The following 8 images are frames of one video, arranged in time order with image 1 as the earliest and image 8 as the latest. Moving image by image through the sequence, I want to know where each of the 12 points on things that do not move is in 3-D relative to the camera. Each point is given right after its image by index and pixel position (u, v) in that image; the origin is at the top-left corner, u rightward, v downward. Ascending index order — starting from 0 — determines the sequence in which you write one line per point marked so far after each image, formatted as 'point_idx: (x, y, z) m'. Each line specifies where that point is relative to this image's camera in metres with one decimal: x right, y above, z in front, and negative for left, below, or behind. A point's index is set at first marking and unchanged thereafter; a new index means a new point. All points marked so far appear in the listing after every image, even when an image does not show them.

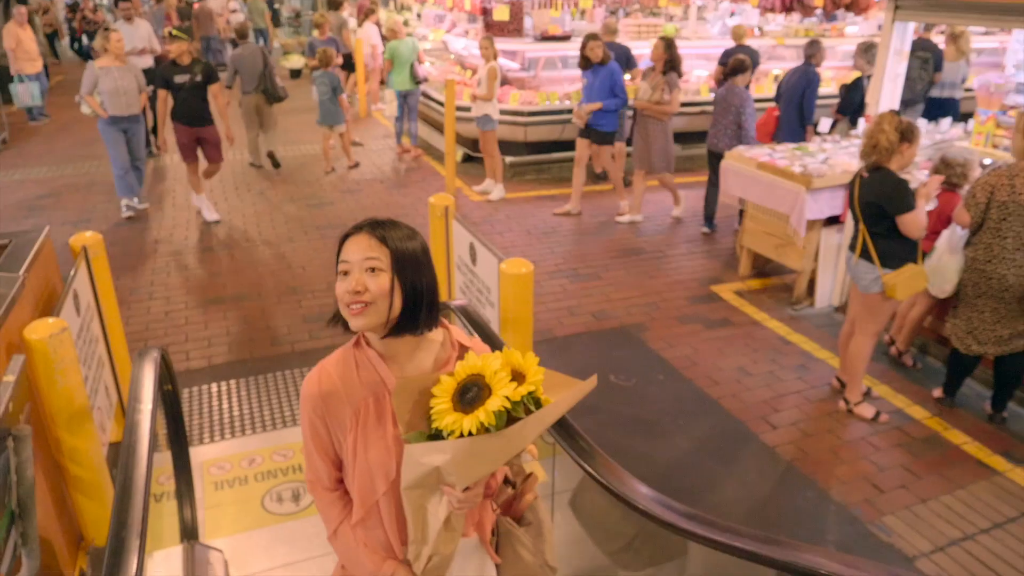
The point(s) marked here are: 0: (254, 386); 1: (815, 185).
0: (-1.4, -0.5, +4.6) m
1: (+1.9, +0.6, +5.2) m
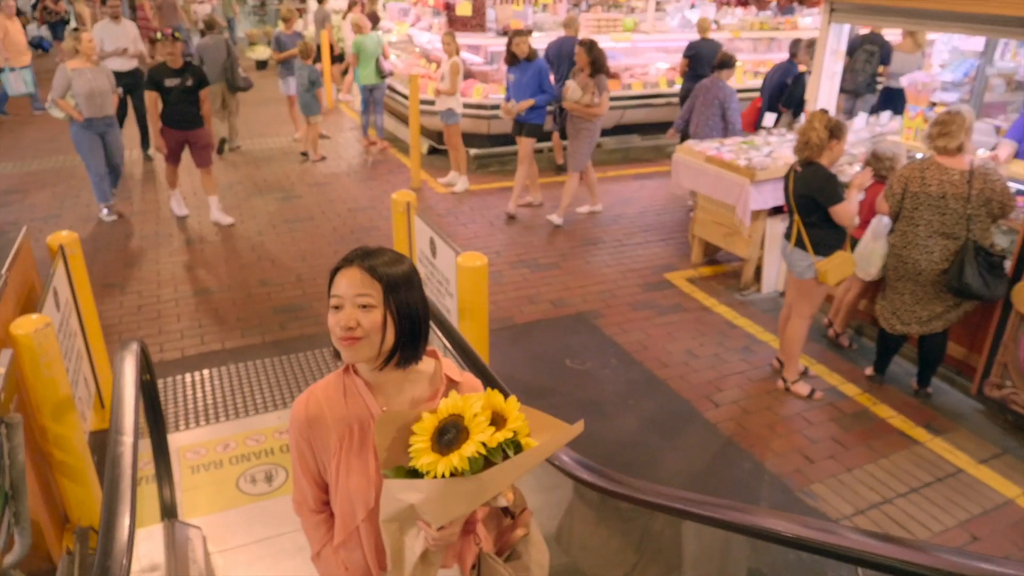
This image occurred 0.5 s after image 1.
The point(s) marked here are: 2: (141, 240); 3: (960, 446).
0: (-1.6, -0.5, +4.8) m
1: (+1.6, +0.7, +5.5) m
2: (-3.0, +0.4, +6.9) m
3: (+2.3, -0.8, +4.2) m
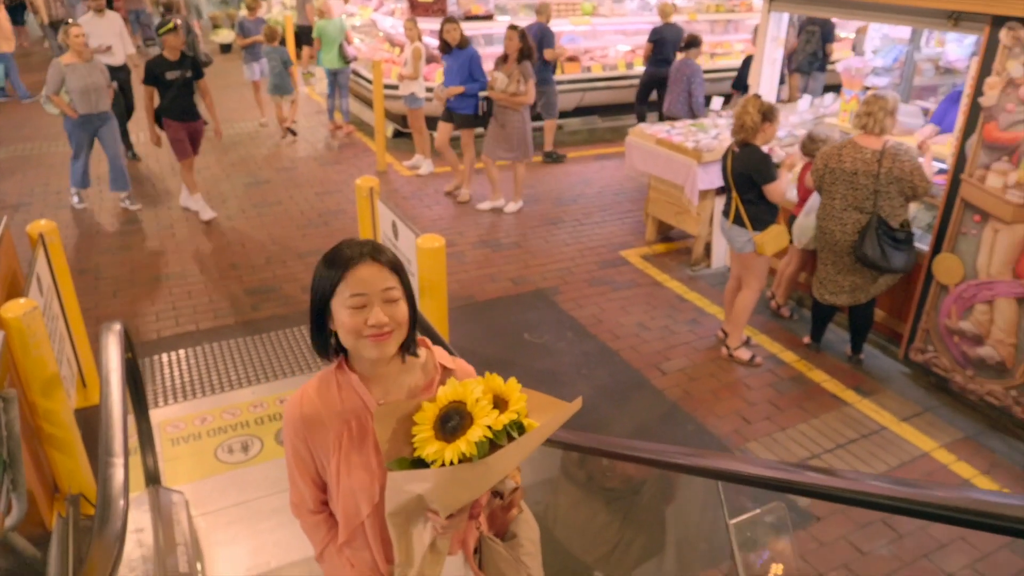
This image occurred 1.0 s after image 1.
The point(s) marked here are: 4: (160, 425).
0: (-1.9, -0.4, +5.0) m
1: (+1.3, +0.9, +5.8) m
2: (-3.4, +0.5, +7.0) m
3: (+2.1, -0.6, +4.6) m
4: (-1.8, -0.7, +4.3) m
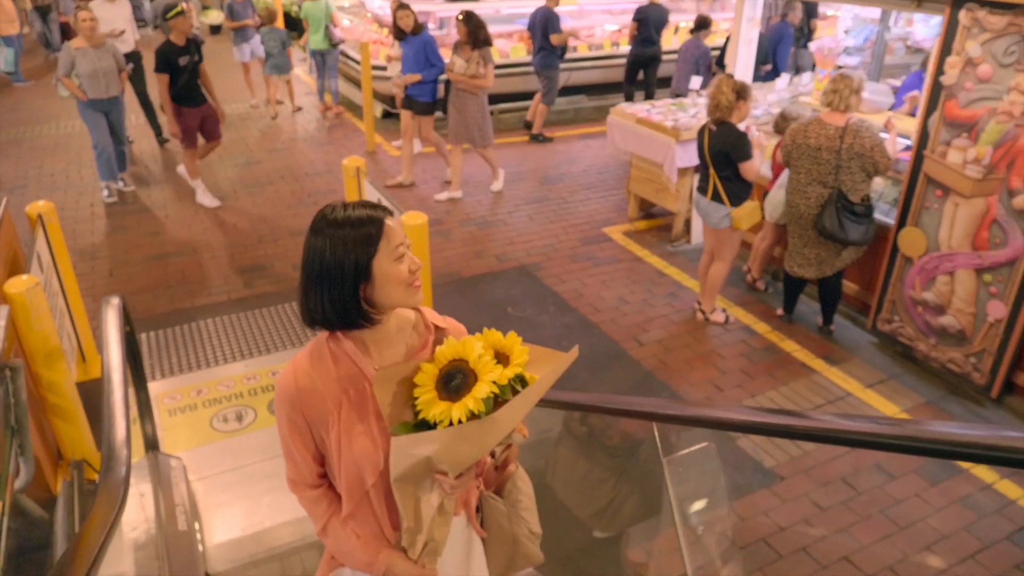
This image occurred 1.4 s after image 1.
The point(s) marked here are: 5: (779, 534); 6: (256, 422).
0: (-2.0, -0.3, +5.2) m
1: (+1.2, +1.1, +6.0) m
2: (-3.5, +0.7, +7.2) m
3: (+2.0, -0.5, +4.8) m
4: (-1.9, -0.6, +4.5) m
5: (+1.2, -1.1, +3.7) m
6: (-1.3, -0.7, +4.3) m
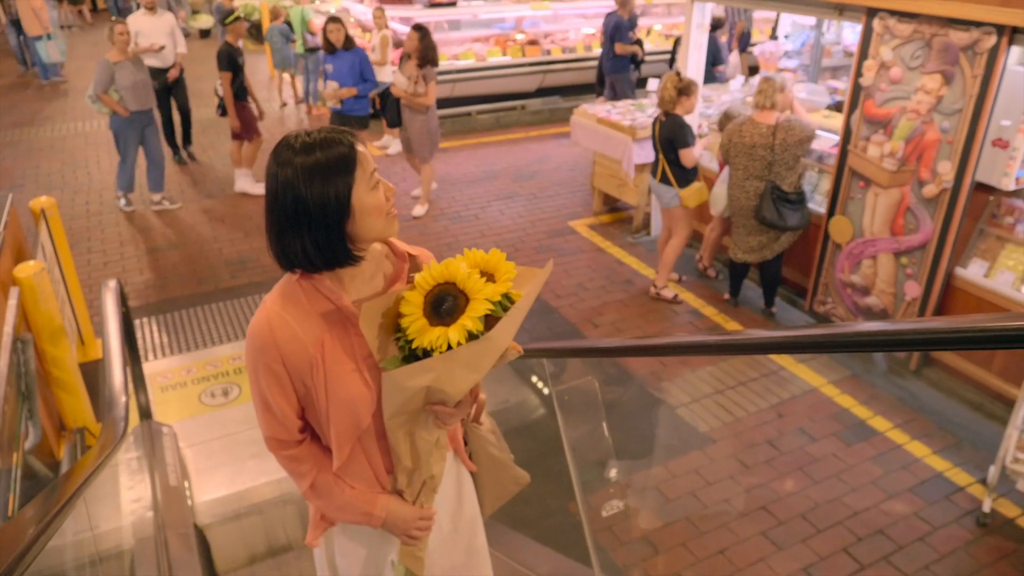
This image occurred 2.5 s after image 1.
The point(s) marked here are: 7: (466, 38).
0: (-2.2, -0.2, +5.6) m
1: (+1.0, +1.2, +6.4) m
2: (-3.7, +0.7, +7.6) m
3: (+1.7, -0.4, +5.3) m
4: (-2.1, -0.5, +4.9) m
5: (+1.0, -1.0, +4.1) m
6: (-1.5, -0.6, +4.7) m
7: (-0.6, +3.0, +10.1) m
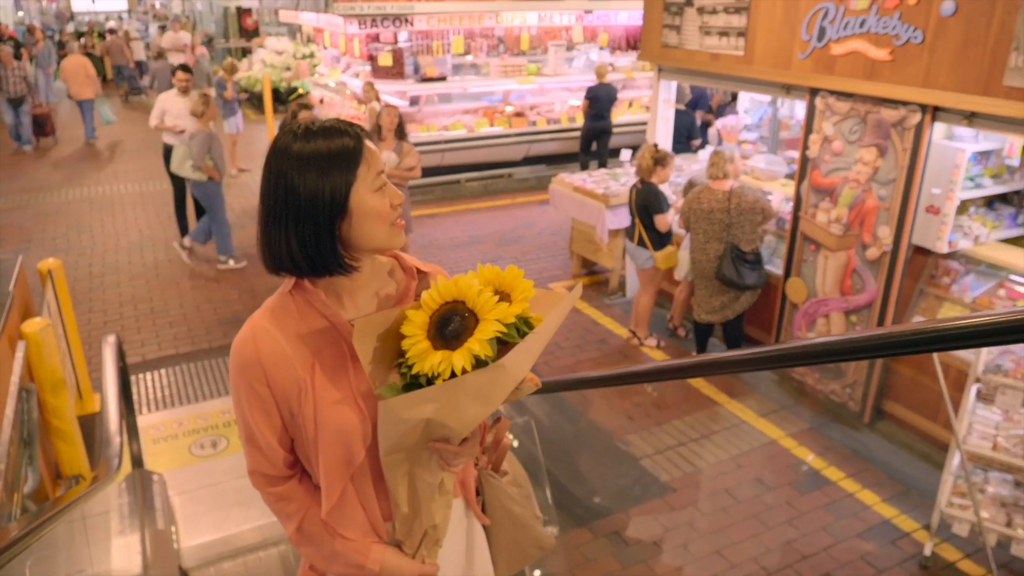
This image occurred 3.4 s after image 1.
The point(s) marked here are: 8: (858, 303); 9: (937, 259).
0: (-2.4, -0.6, +5.9) m
1: (+0.8, +0.7, +6.8) m
2: (-3.9, +0.2, +8.0) m
3: (+1.6, -0.8, +5.6) m
4: (-2.3, -0.9, +5.2) m
5: (+0.8, -1.3, +4.4) m
6: (-1.7, -1.0, +5.0) m
7: (-0.7, +2.3, +10.7) m
8: (+2.1, -0.1, +5.1) m
9: (+2.5, +0.2, +4.9) m
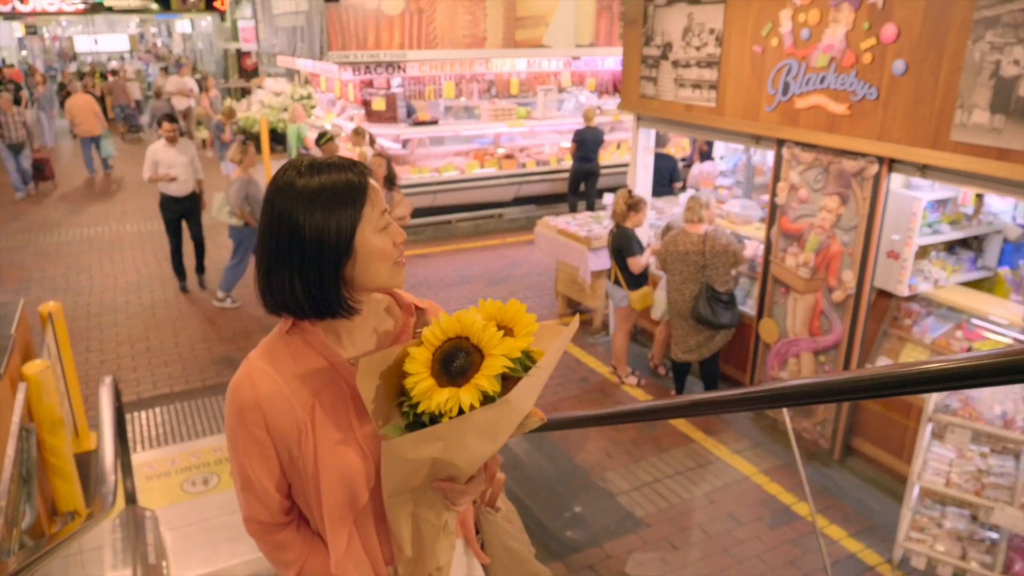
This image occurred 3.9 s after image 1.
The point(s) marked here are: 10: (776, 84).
0: (-2.5, -0.9, +6.1) m
1: (+0.7, +0.4, +7.1) m
2: (-4.0, -0.2, +8.2) m
3: (+1.5, -1.1, +5.7) m
4: (-2.4, -1.1, +5.3) m
5: (+0.7, -1.5, +4.5) m
6: (-1.8, -1.2, +5.1) m
7: (-0.8, +1.8, +11.0) m
8: (+2.0, -0.3, +5.3) m
9: (+2.4, -0.1, +5.1) m
10: (+1.7, +1.3, +5.3) m
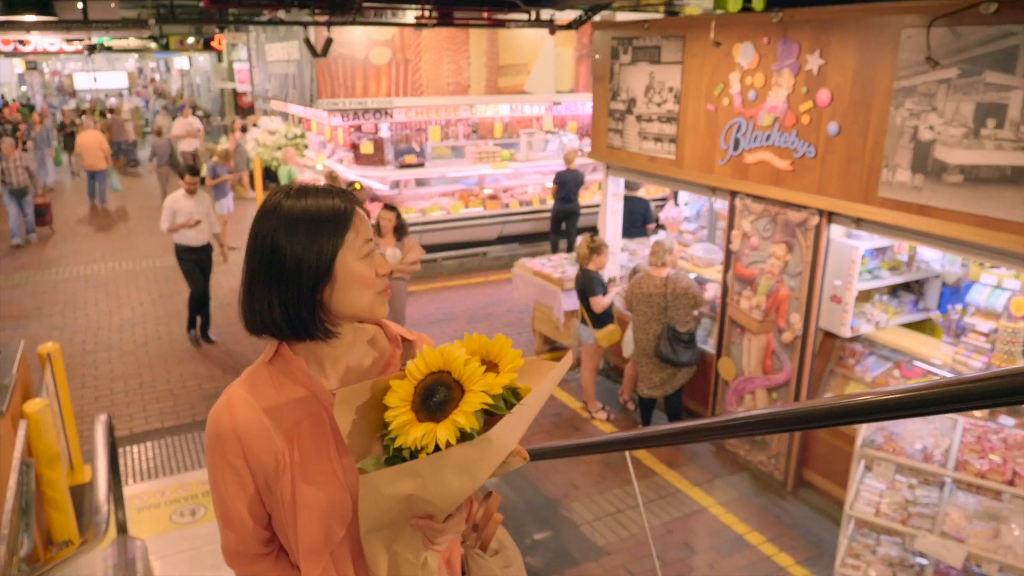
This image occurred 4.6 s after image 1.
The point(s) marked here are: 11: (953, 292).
0: (-2.7, -1.2, +6.4) m
1: (+0.5, 0.0, +7.5) m
2: (-4.2, -0.6, +8.5) m
3: (+1.3, -1.3, +6.1) m
4: (-2.6, -1.4, +5.6) m
5: (+0.5, -1.8, +4.8) m
6: (-2.0, -1.5, +5.4) m
7: (-1.1, +1.3, +11.4) m
8: (+1.8, -0.6, +5.7) m
9: (+2.2, -0.4, +5.4) m
10: (+1.5, +1.0, +5.7) m
11: (+2.8, 0.0, +5.4) m
